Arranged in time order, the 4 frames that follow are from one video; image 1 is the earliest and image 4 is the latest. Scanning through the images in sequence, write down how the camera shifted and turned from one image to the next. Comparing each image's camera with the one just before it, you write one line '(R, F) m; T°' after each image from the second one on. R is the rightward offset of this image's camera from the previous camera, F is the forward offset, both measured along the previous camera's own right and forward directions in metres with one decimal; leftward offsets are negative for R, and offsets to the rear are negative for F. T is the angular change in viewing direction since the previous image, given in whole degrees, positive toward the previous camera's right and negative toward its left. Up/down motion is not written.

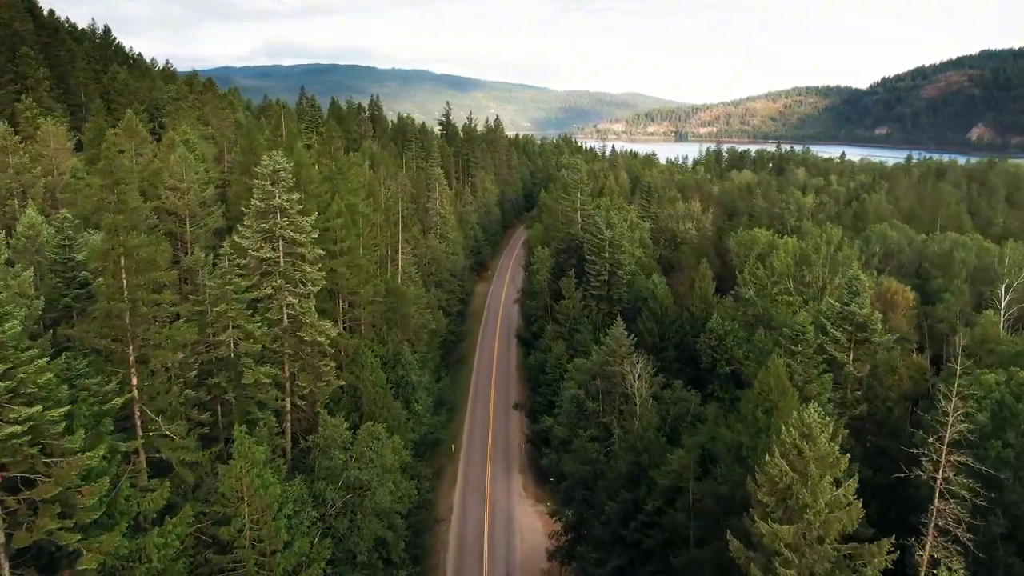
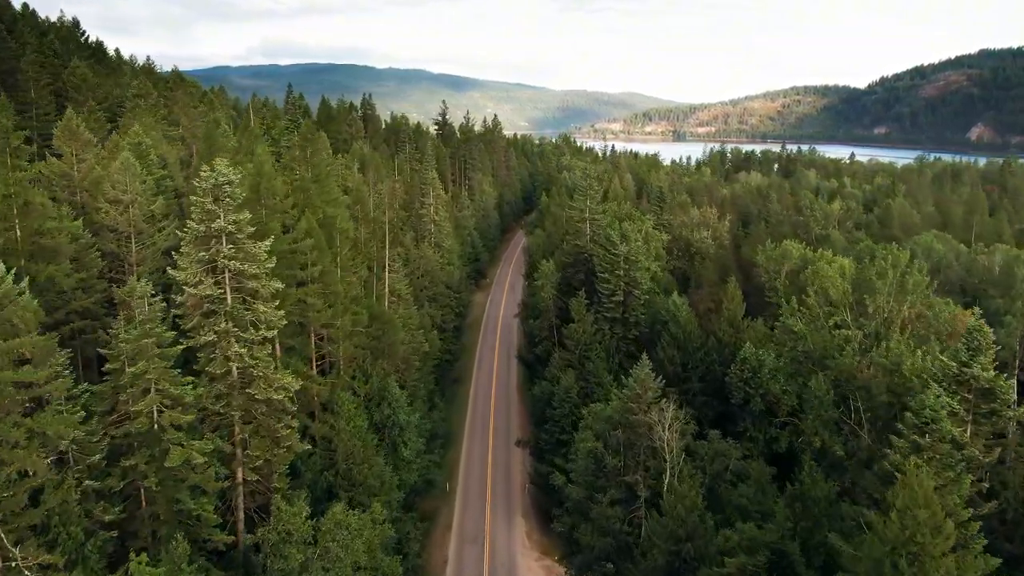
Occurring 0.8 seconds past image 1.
(-0.4, +6.9) m; 0°
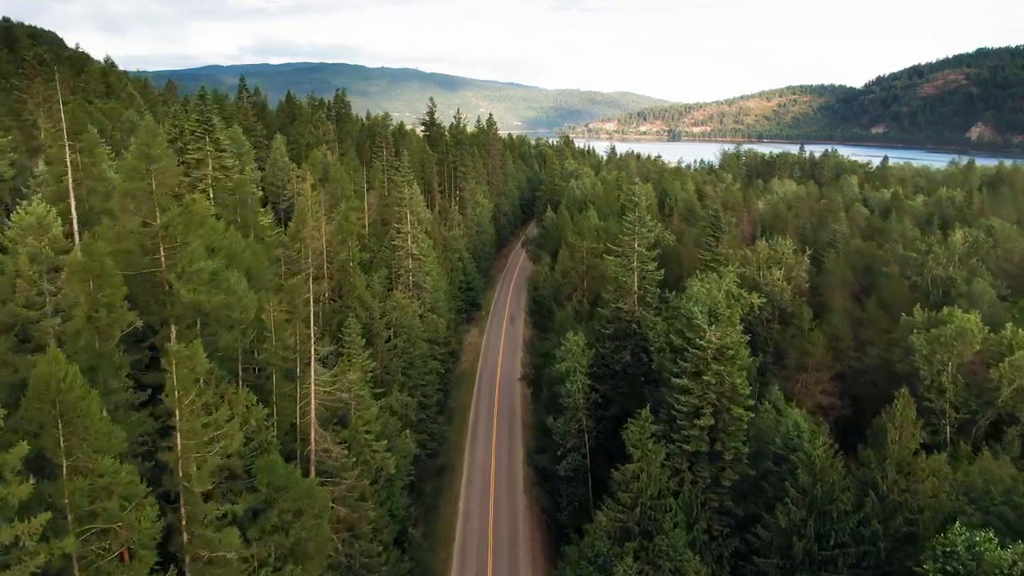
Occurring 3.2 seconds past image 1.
(-1.0, +21.2) m; +1°
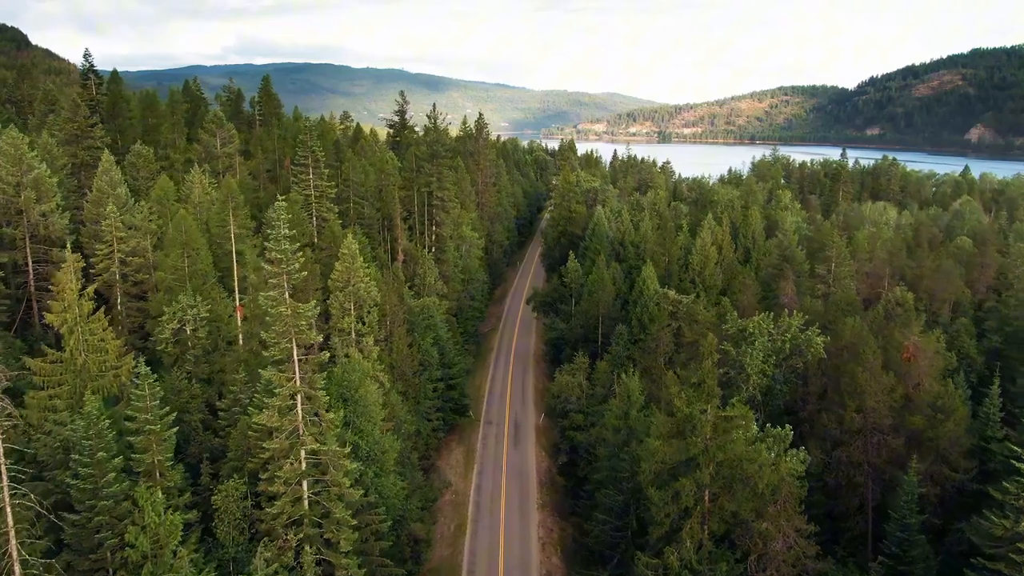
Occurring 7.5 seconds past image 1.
(-1.7, +37.4) m; +1°
